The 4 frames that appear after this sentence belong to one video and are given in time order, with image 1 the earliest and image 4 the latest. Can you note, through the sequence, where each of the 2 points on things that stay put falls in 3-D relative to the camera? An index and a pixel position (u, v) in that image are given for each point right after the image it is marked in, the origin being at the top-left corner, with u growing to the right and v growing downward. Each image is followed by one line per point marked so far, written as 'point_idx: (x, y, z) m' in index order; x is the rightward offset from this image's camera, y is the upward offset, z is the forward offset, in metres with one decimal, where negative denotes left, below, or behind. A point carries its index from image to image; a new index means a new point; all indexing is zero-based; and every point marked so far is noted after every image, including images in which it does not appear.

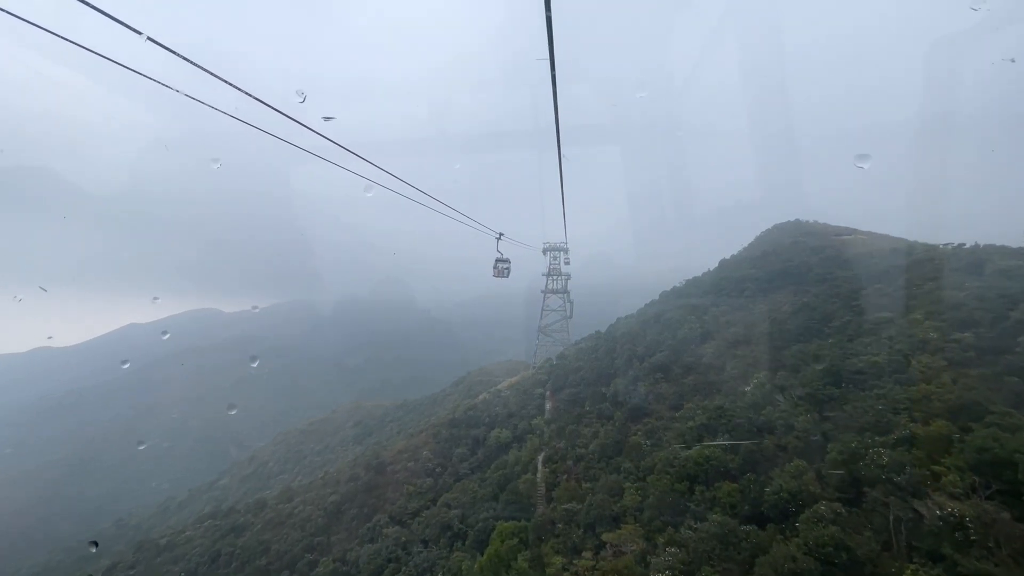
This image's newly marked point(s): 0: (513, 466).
0: (0.0, -5.1, +13.7) m
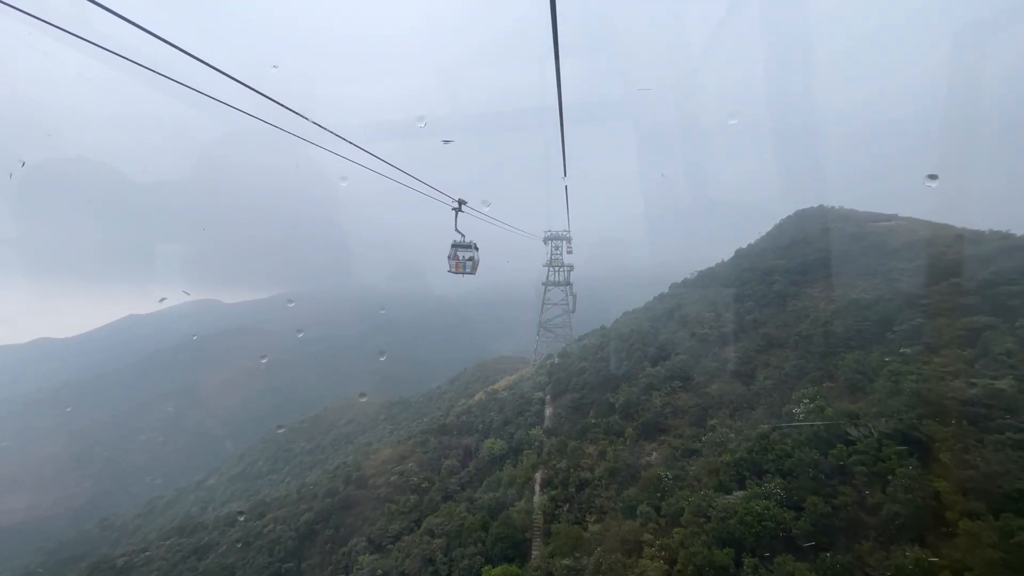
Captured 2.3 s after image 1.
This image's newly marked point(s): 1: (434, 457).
0: (-0.1, -5.0, +11.8) m
1: (-2.7, -5.7, +16.2) m
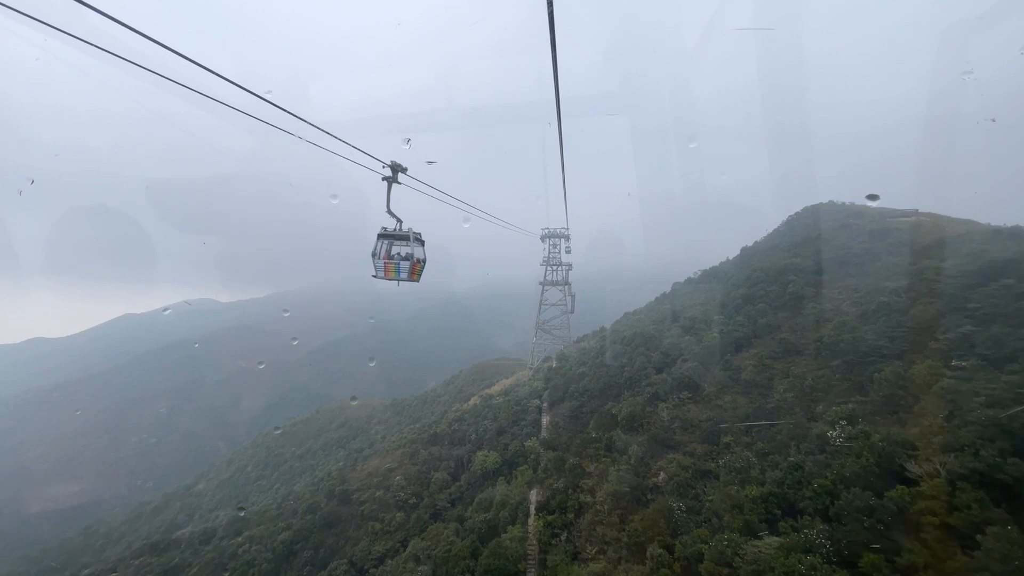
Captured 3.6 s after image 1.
0: (-0.3, -5.0, +10.8) m
1: (-2.8, -5.8, +15.1) m
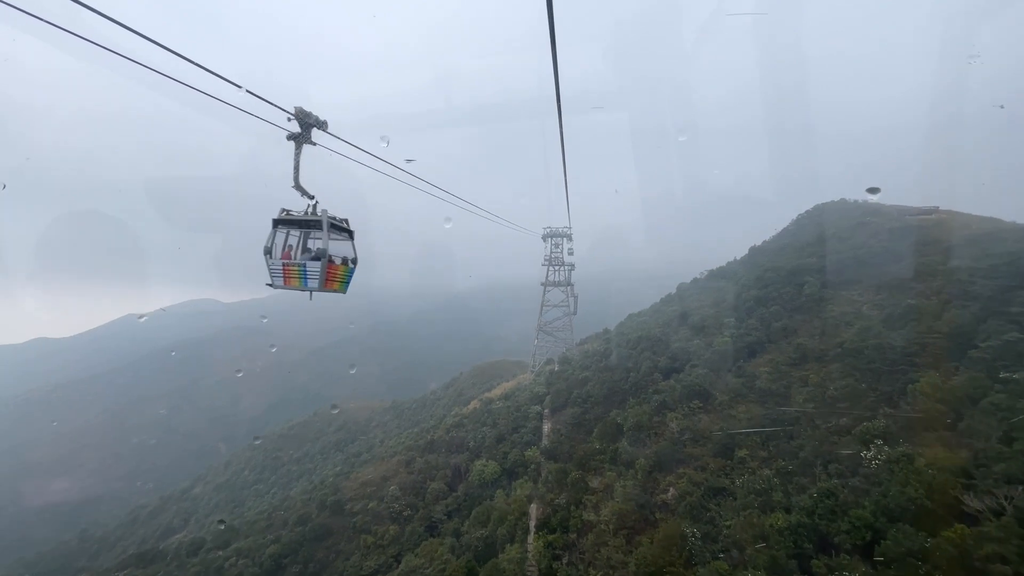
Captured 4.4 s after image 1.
0: (-0.3, -5.1, +10.1) m
1: (-2.8, -5.8, +14.5) m
